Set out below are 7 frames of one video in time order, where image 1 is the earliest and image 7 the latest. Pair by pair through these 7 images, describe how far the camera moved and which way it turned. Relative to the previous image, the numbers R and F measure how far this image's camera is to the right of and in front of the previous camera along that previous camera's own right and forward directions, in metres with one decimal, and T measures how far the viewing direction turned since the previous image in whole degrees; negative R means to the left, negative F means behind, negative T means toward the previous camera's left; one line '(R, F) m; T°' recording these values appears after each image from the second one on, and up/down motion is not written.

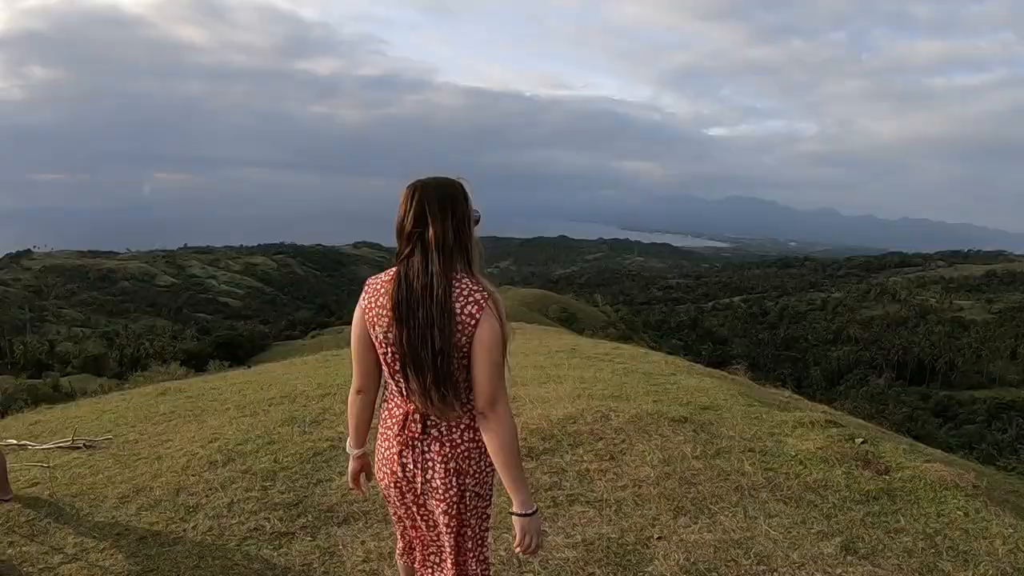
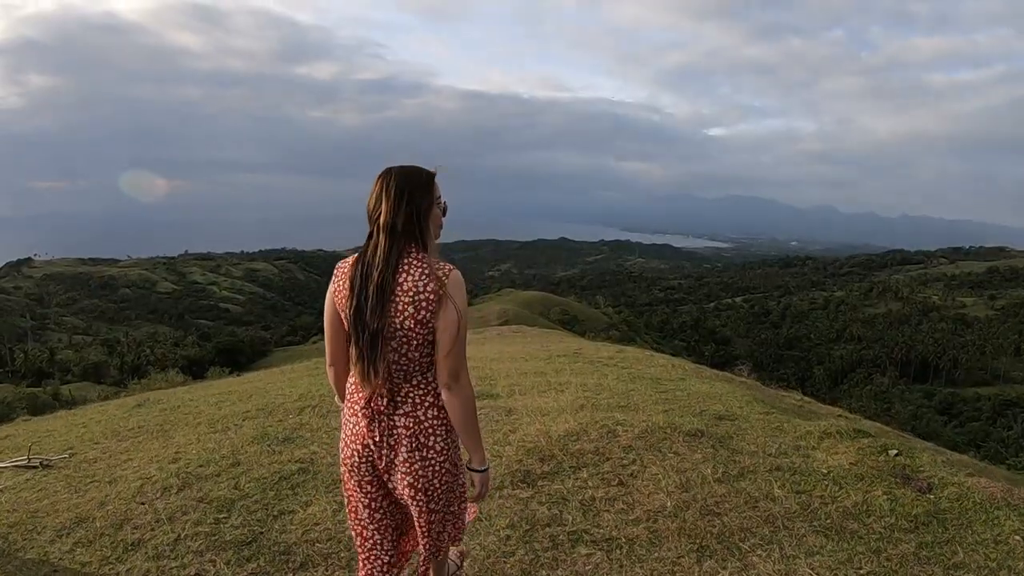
(0.0, +0.4) m; 0°
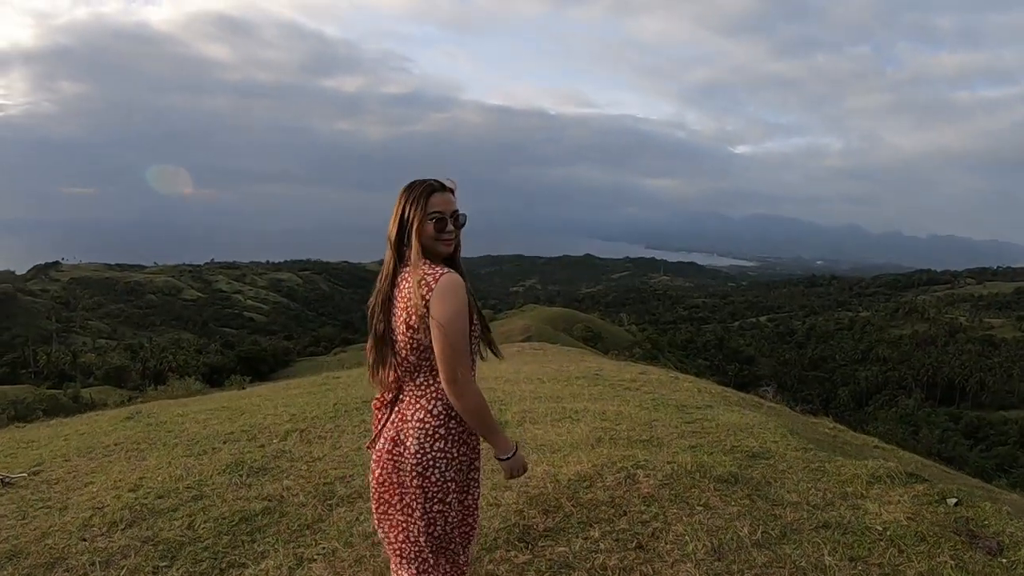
(+0.1, +0.4) m; -2°
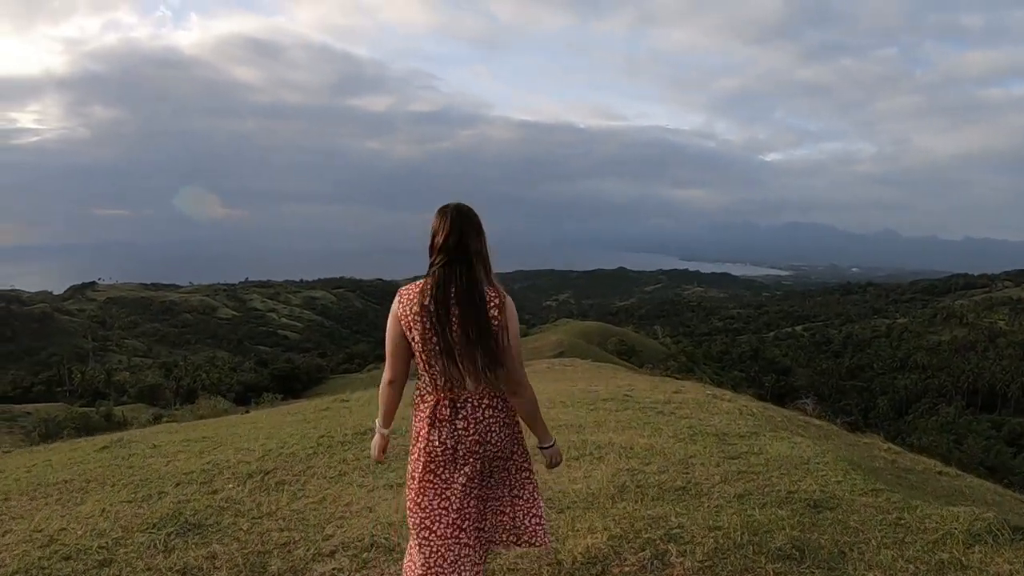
(+0.1, +0.7) m; -3°
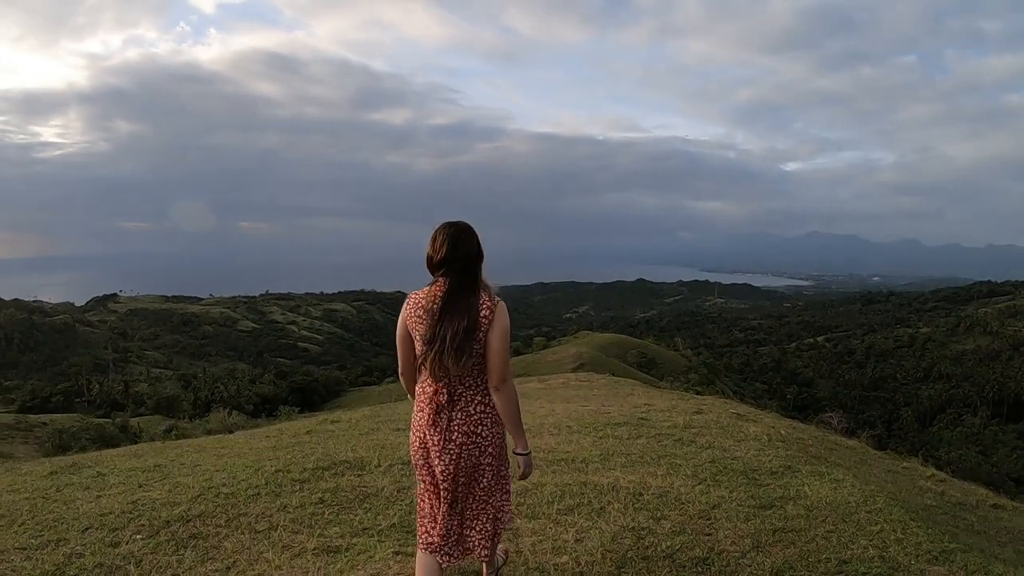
(+0.2, +0.7) m; -2°
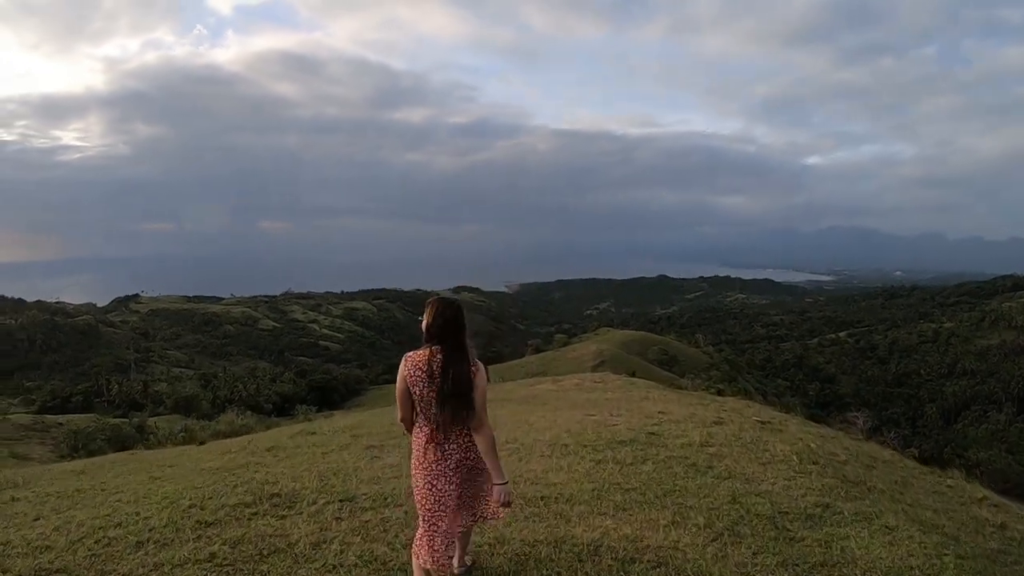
(-0.3, +1.3) m; -2°
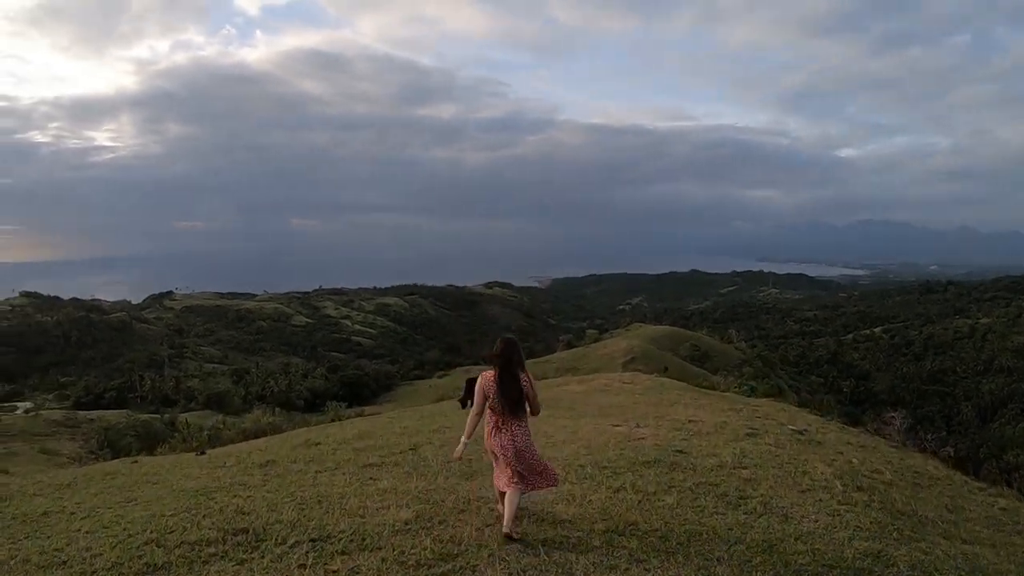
(-0.5, +1.6) m; -2°
